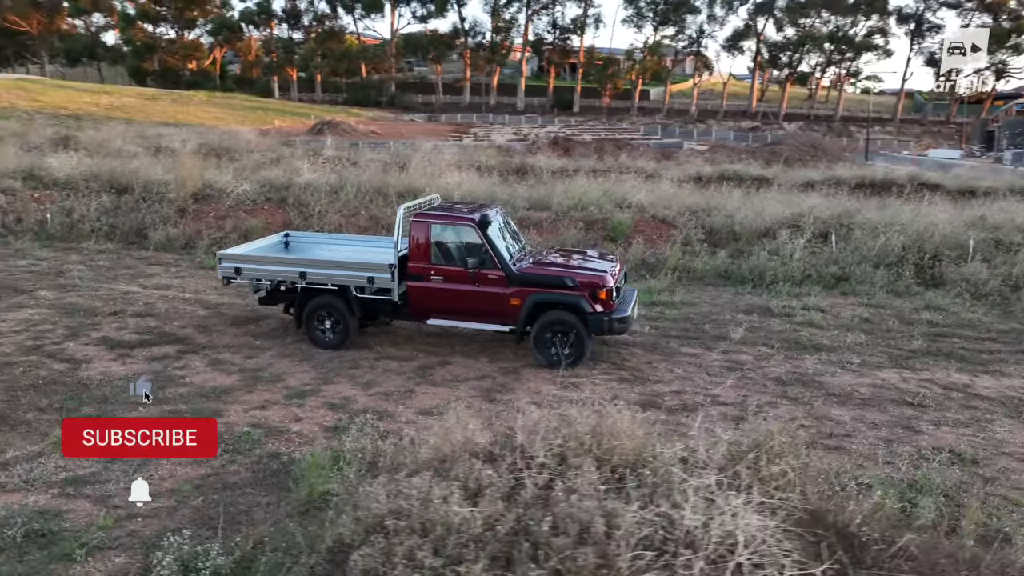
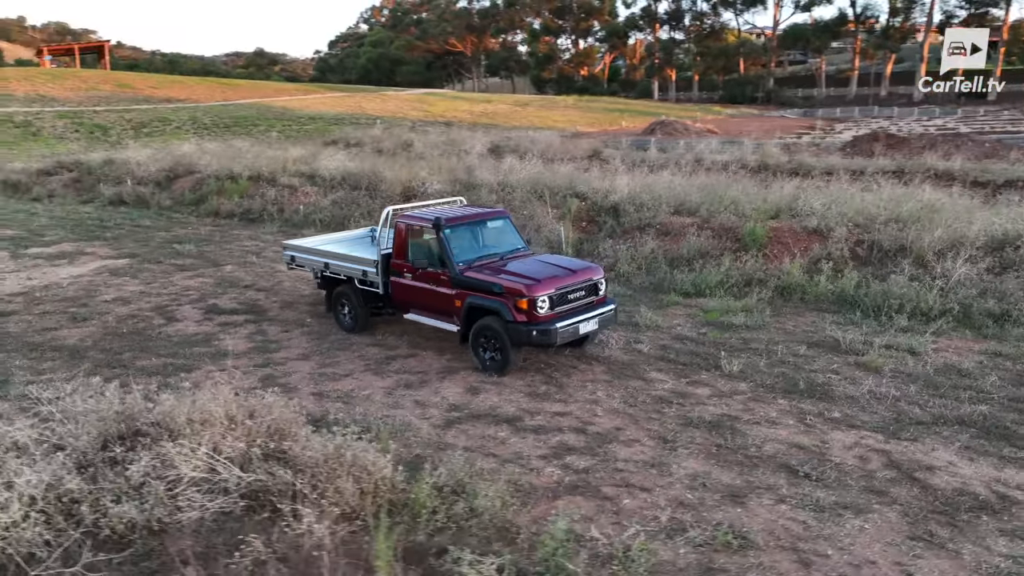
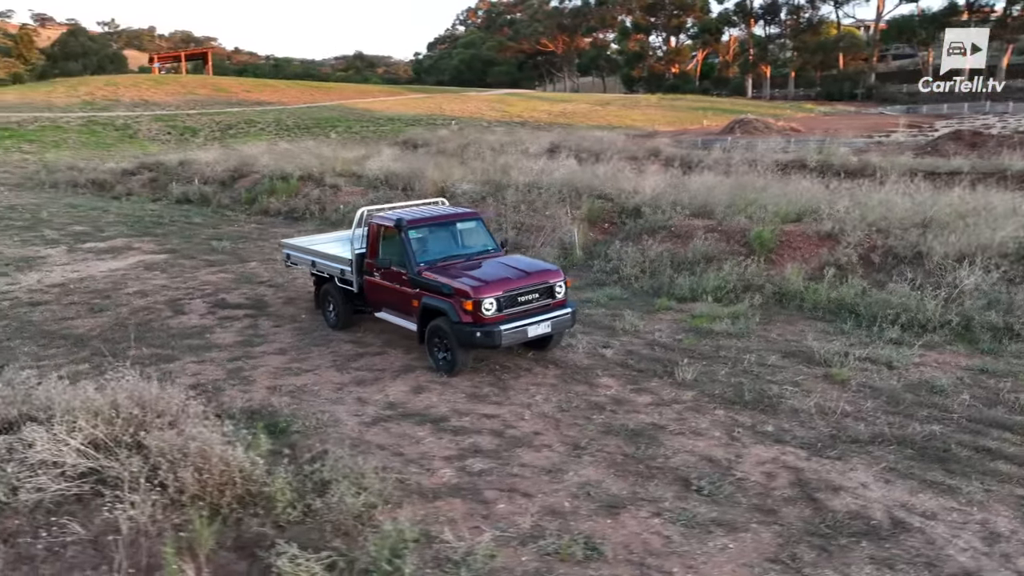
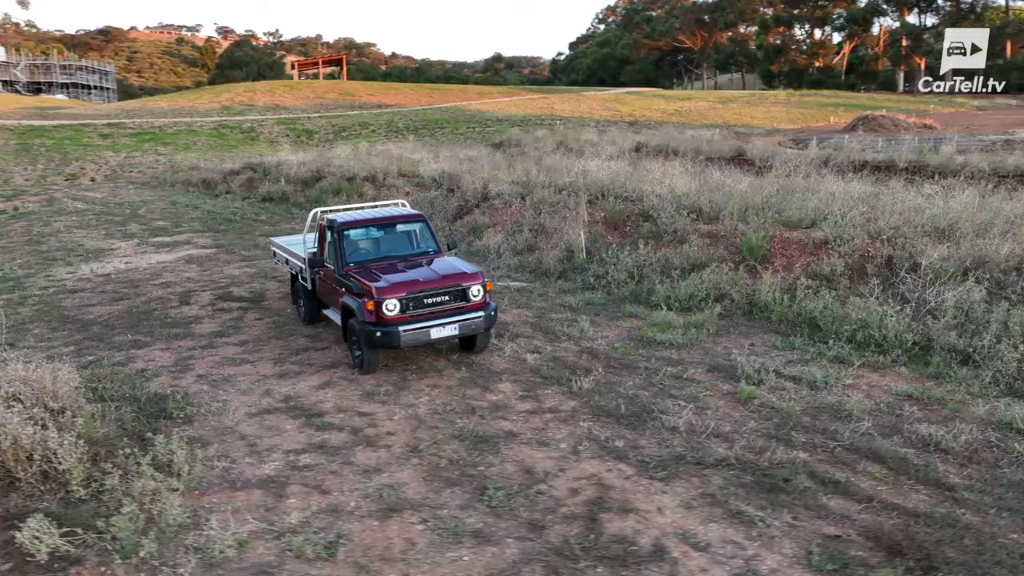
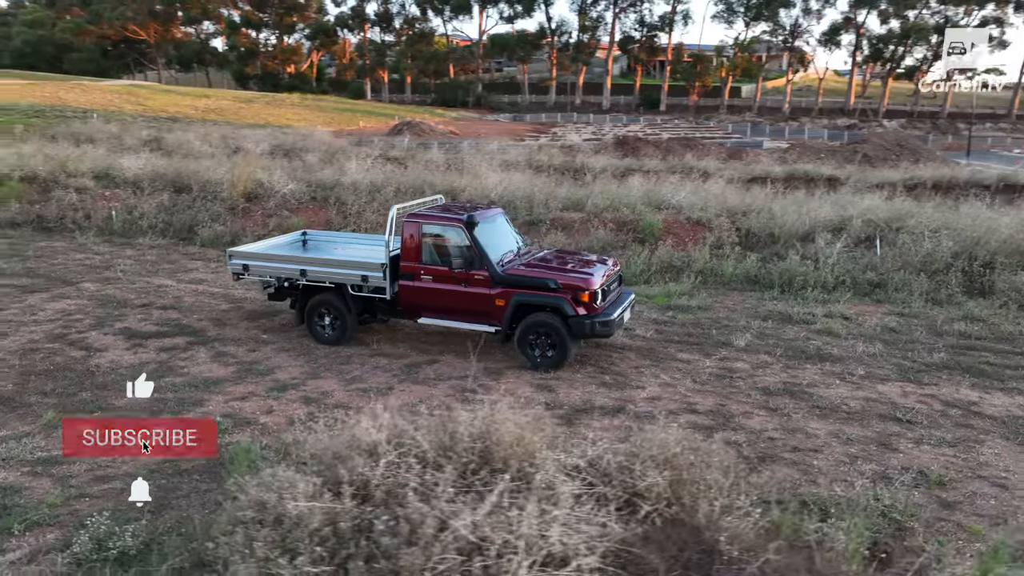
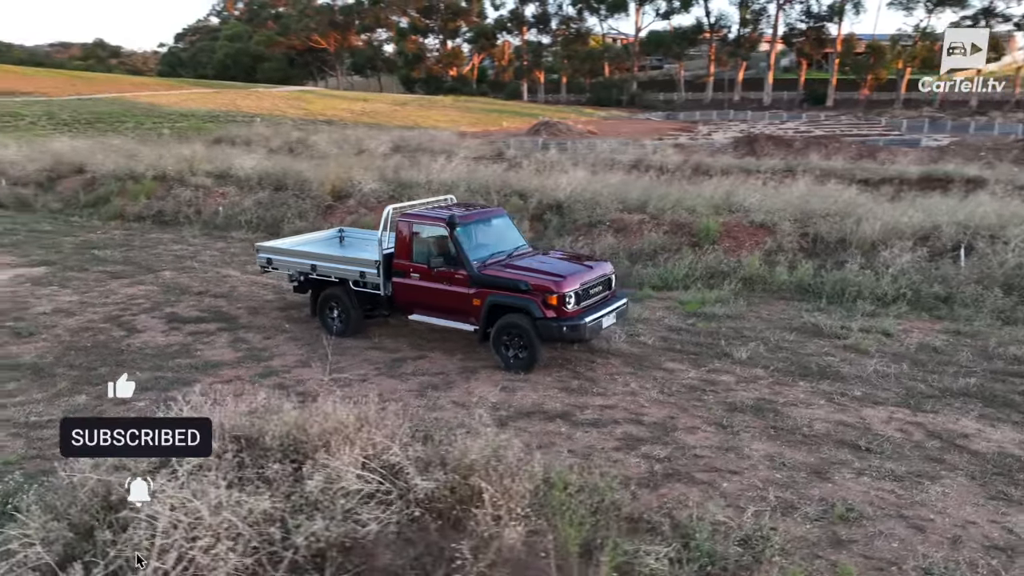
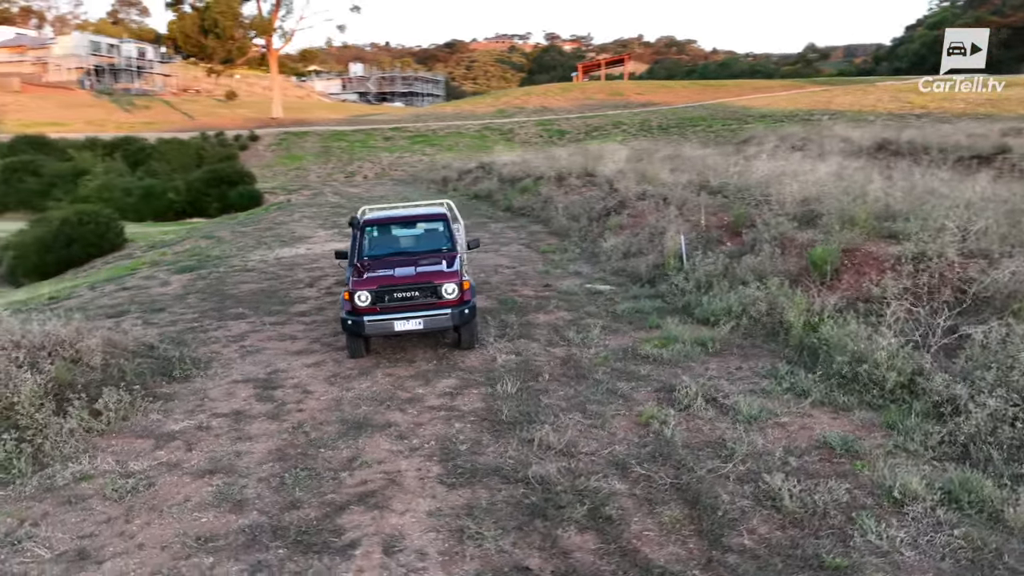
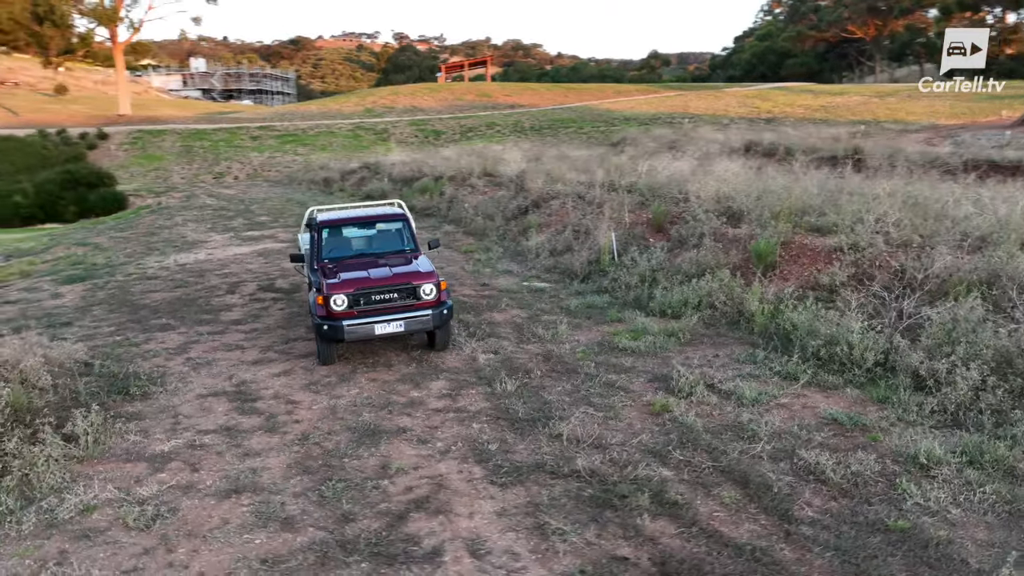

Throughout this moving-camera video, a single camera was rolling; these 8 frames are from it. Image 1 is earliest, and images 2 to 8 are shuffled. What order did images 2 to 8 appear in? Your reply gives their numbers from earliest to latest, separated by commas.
5, 6, 2, 3, 4, 8, 7
